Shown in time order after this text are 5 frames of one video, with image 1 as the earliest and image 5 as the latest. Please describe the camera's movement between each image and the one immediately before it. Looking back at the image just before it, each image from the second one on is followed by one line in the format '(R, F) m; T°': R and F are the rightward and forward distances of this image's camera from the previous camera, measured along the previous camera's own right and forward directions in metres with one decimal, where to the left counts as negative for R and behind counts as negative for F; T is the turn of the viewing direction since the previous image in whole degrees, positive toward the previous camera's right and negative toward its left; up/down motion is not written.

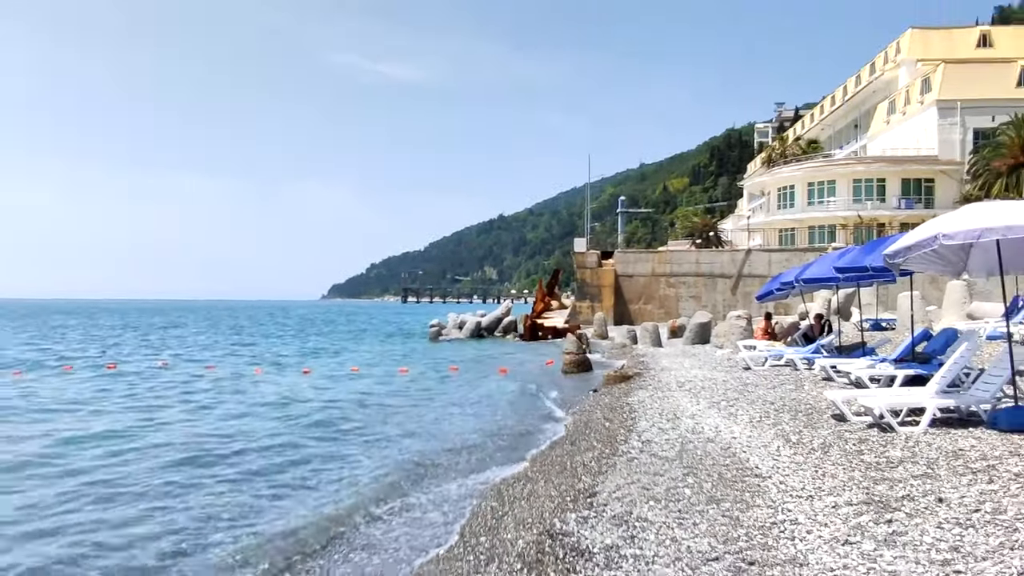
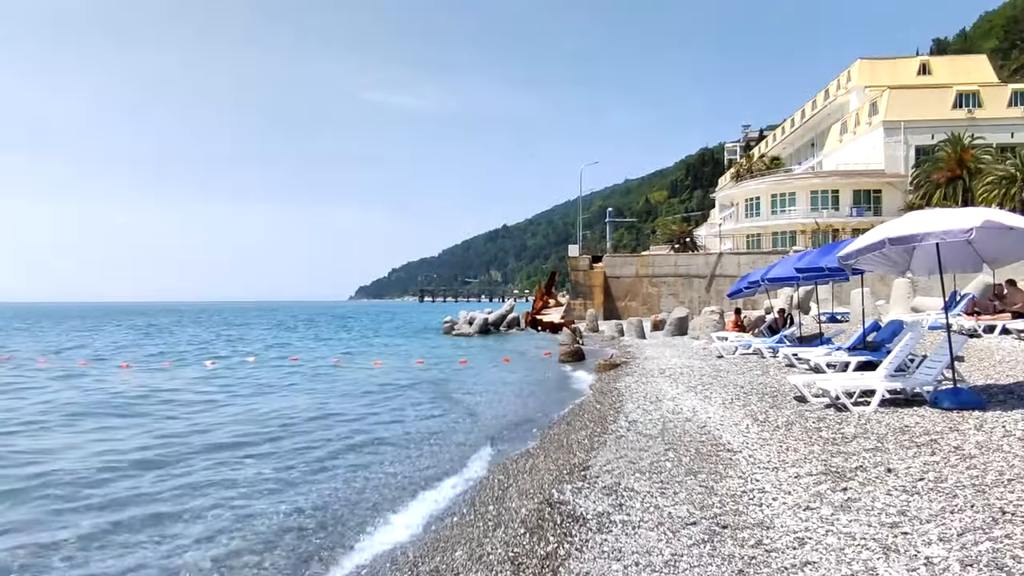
(-0.1, -0.9) m; +1°
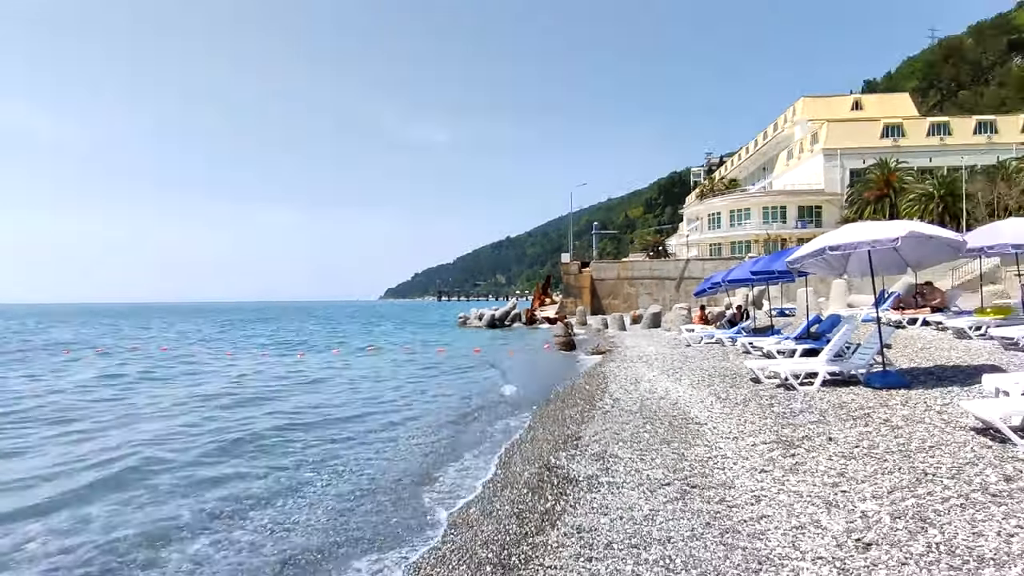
(-0.2, -1.4) m; +1°
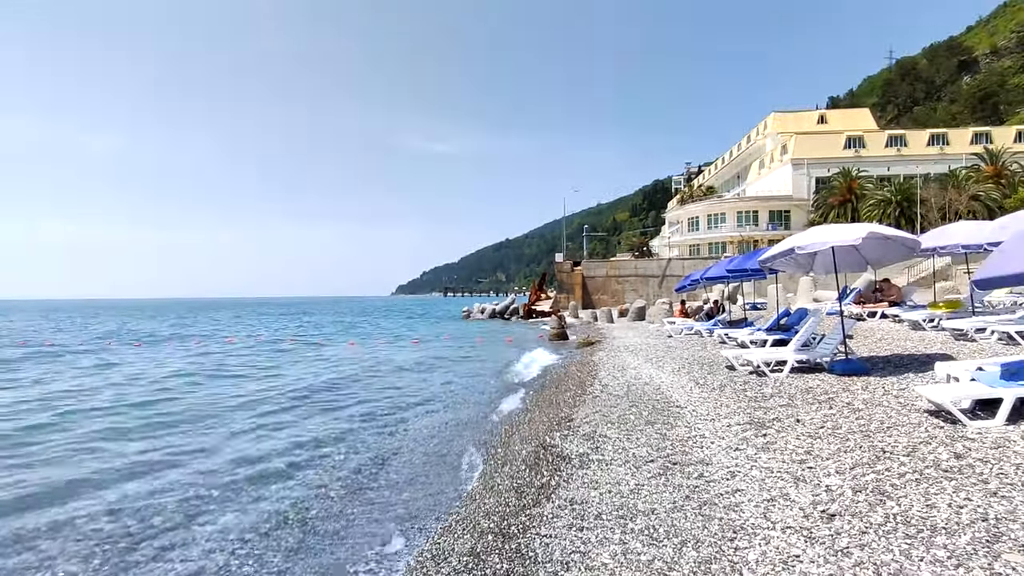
(-0.1, -0.9) m; +1°
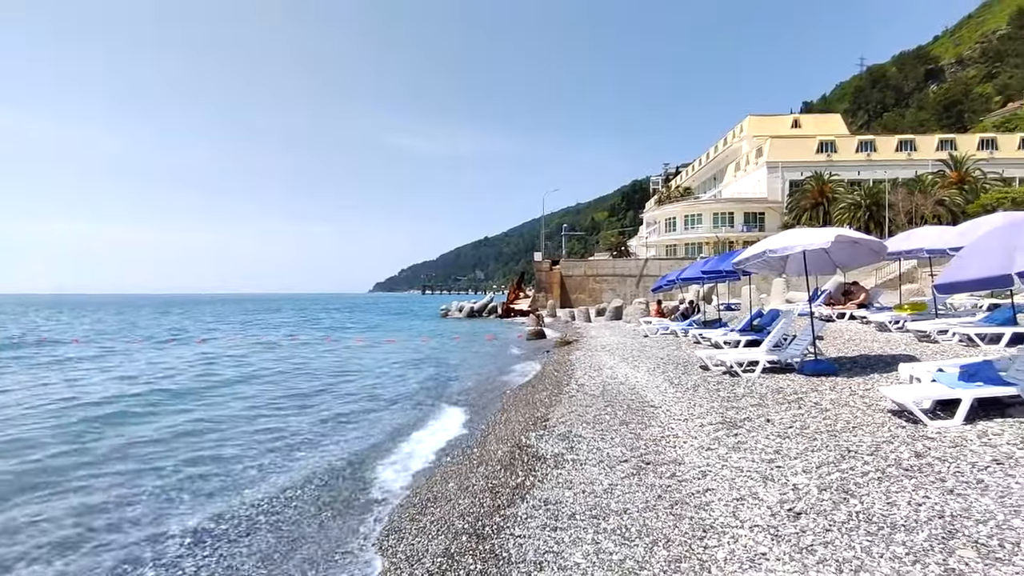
(-0.2, +0.1) m; +3°
